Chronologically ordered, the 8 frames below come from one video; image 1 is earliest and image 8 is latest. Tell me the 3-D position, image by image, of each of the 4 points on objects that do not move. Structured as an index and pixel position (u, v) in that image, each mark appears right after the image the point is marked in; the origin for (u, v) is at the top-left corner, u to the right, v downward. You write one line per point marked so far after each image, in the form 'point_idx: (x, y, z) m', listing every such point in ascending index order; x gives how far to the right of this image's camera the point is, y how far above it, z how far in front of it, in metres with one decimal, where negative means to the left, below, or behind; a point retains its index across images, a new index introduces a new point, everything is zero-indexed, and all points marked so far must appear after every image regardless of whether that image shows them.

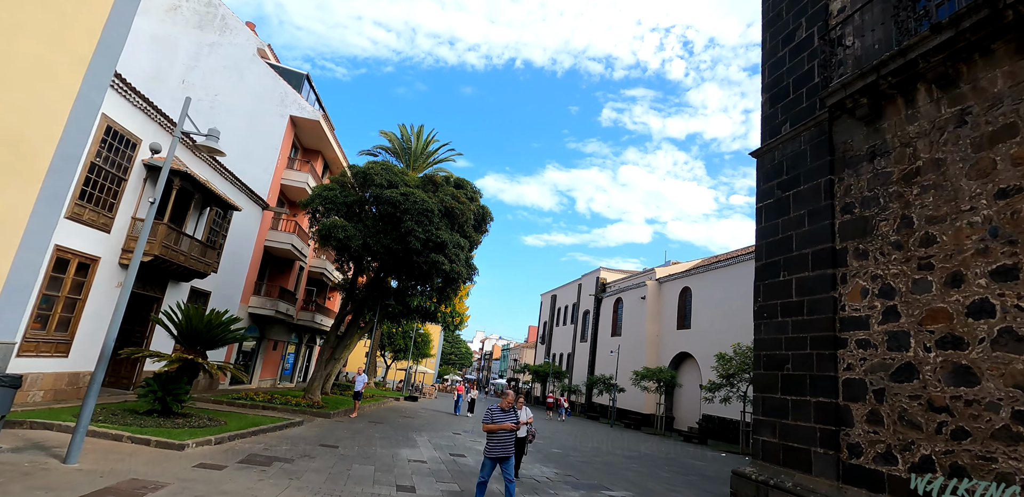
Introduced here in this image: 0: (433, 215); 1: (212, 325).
0: (-2.7, +1.2, +17.5) m
1: (-6.4, -1.6, +10.7) m
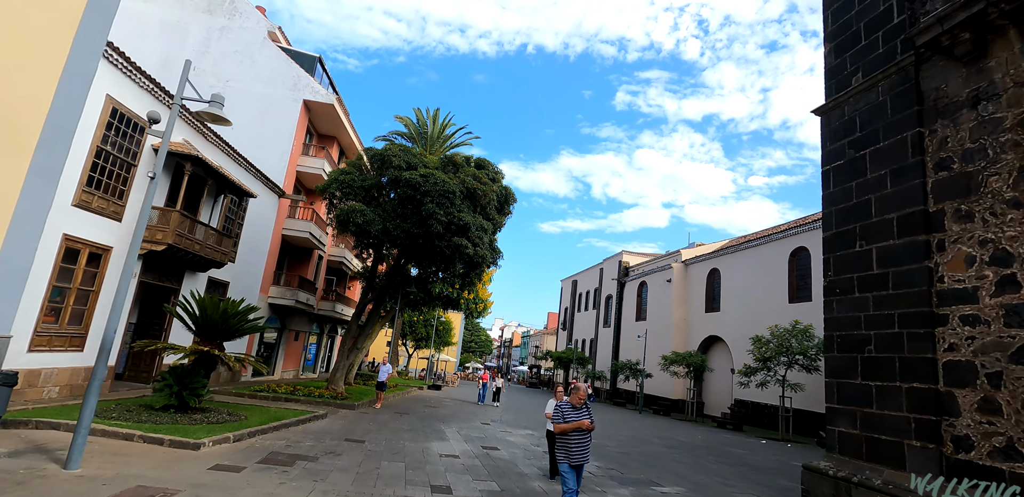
0: (-1.9, +1.8, +16.6) m
1: (-5.7, -1.3, +10.1) m
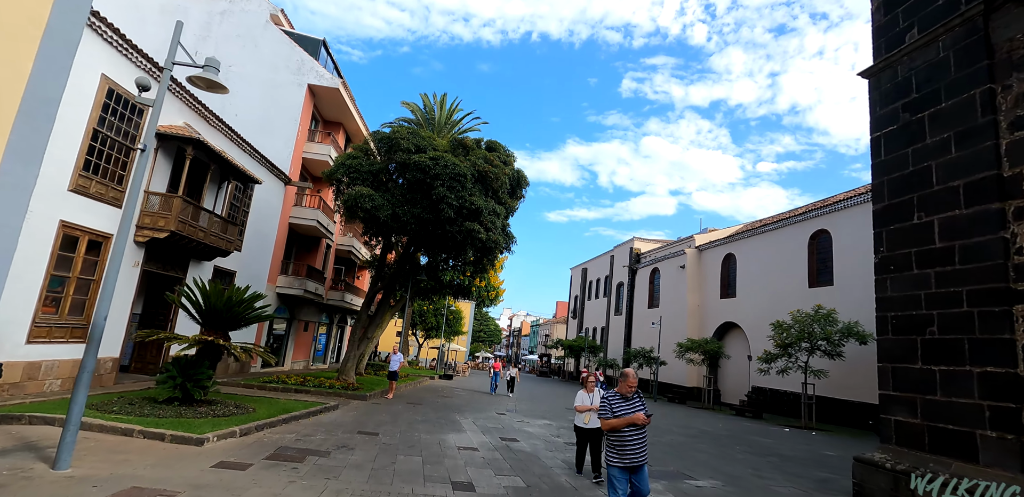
0: (-1.5, +2.2, +16.0) m
1: (-5.3, -1.1, +9.6) m
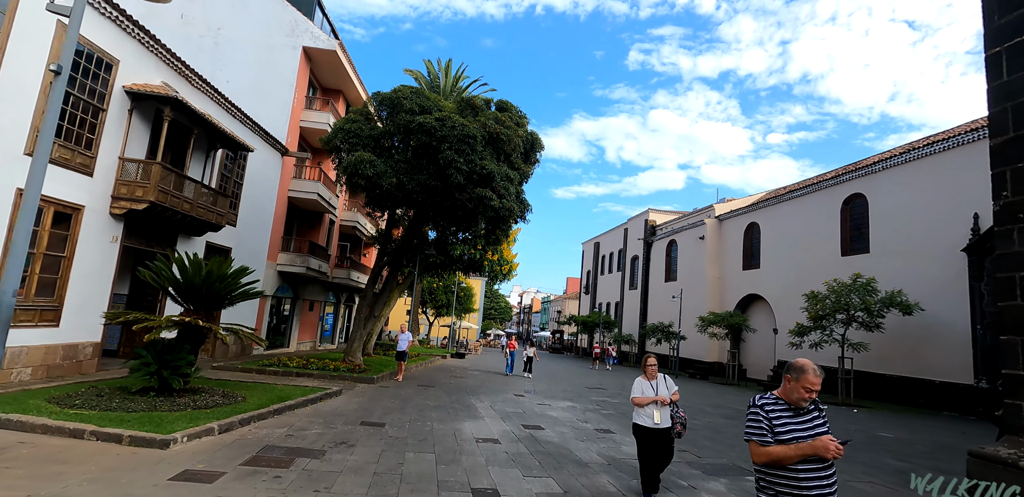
0: (-1.1, +3.1, +14.6) m
1: (-5.0, -0.5, +8.4) m
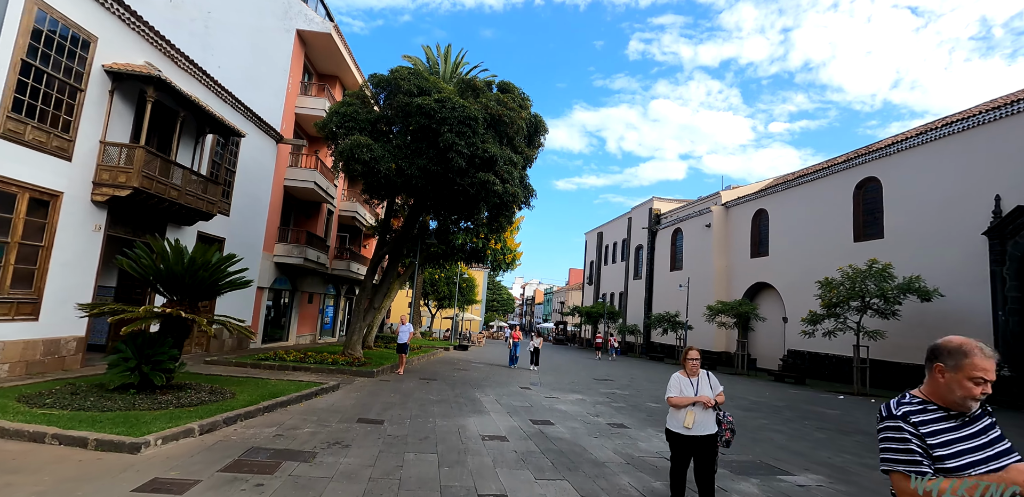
0: (-1.0, +3.5, +13.9) m
1: (-4.9, -0.3, +7.8) m
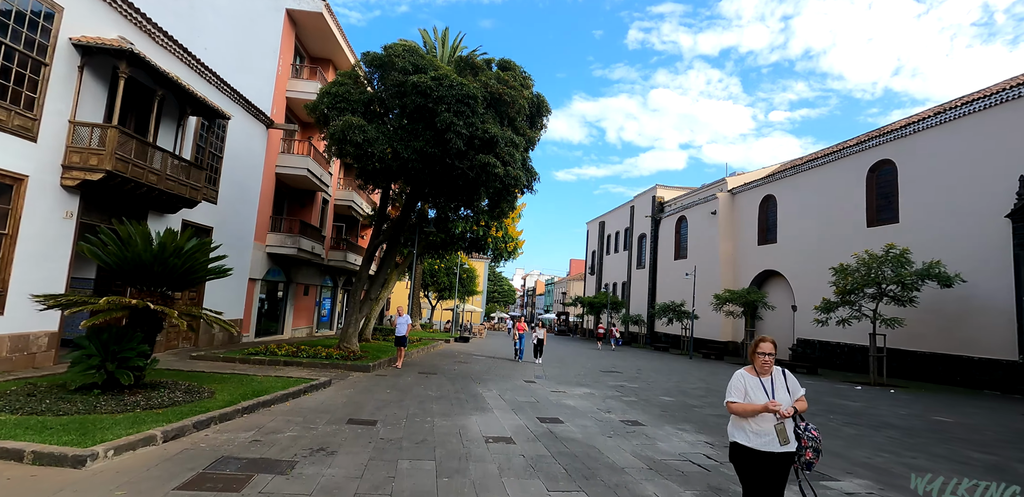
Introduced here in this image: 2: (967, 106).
0: (-0.9, +3.8, +13.1) m
1: (-4.8, -0.1, +7.1) m
2: (+16.5, +5.2, +18.1) m
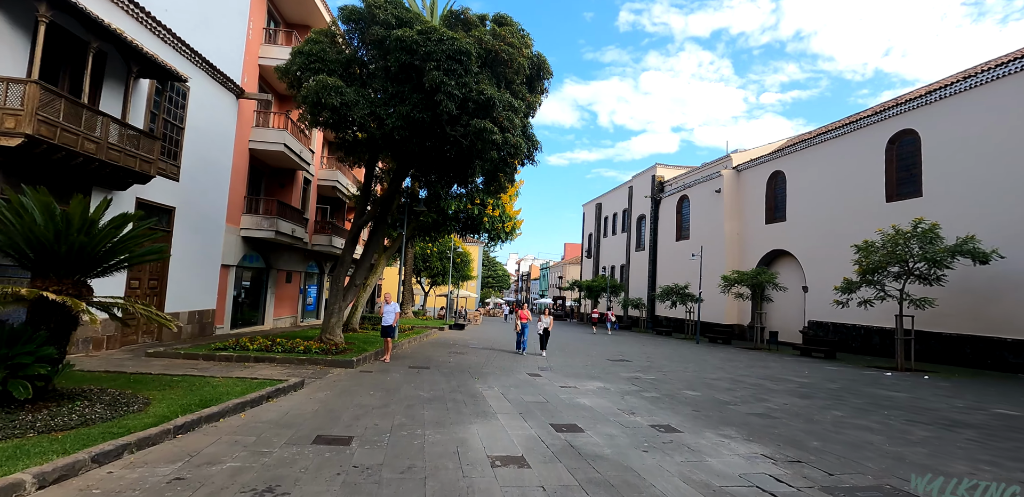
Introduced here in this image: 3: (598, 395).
0: (-1.0, +4.3, +11.5) m
1: (-4.7, +0.2, +5.5) m
2: (+16.4, +6.1, +16.7) m
3: (+1.6, -2.7, +9.3) m
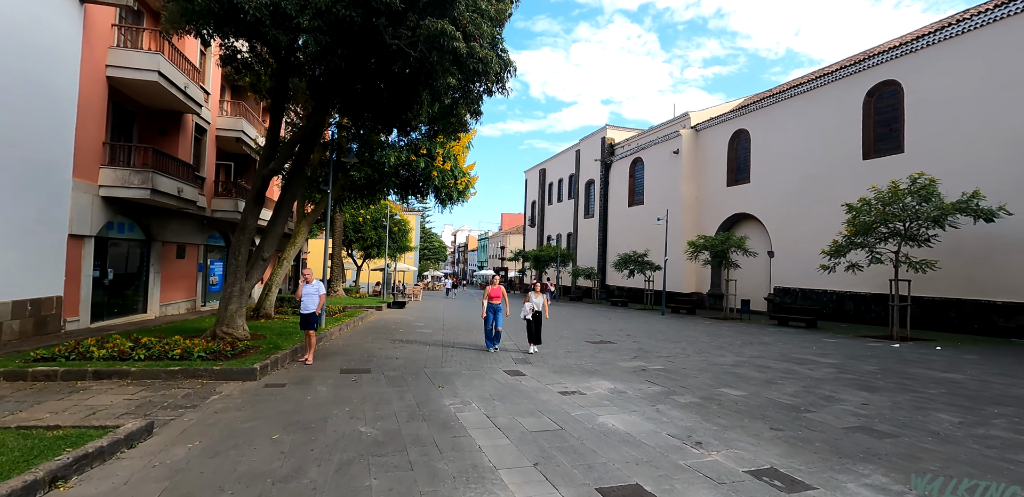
0: (-1.5, +5.1, +8.0) m
1: (-4.4, +0.5, +1.8) m
2: (+15.0, +7.4, +15.3) m
3: (+1.4, -2.1, +6.6) m
